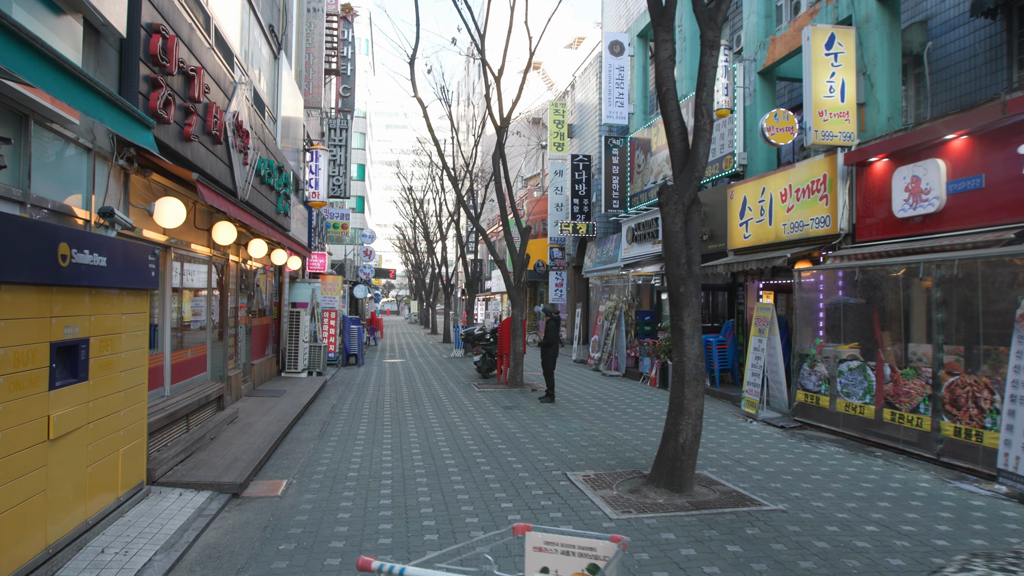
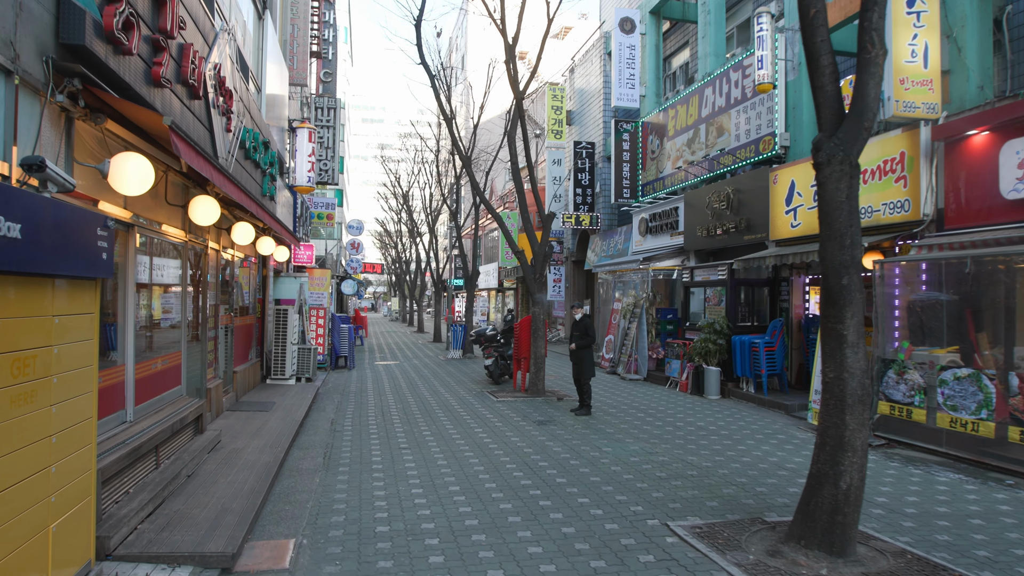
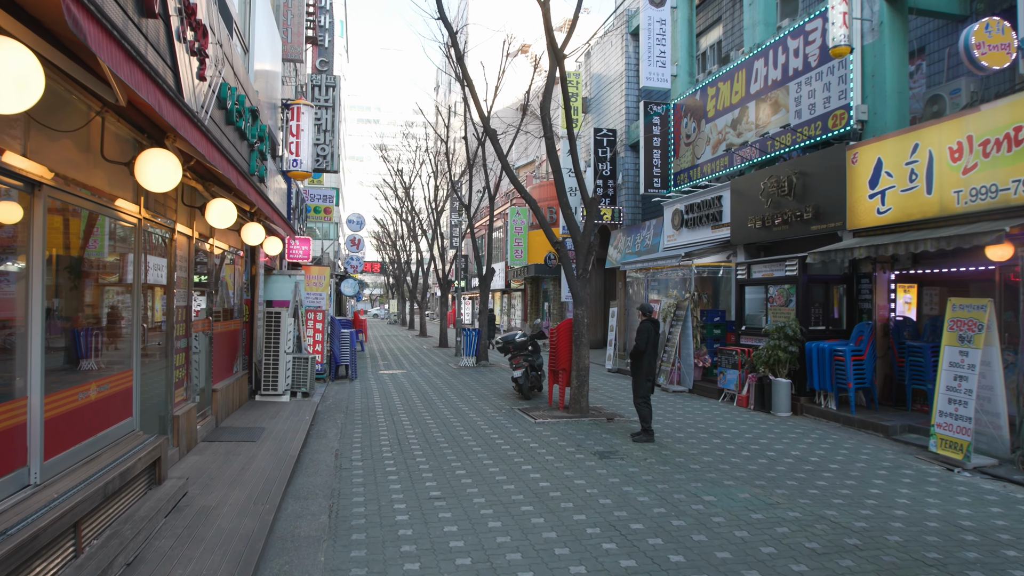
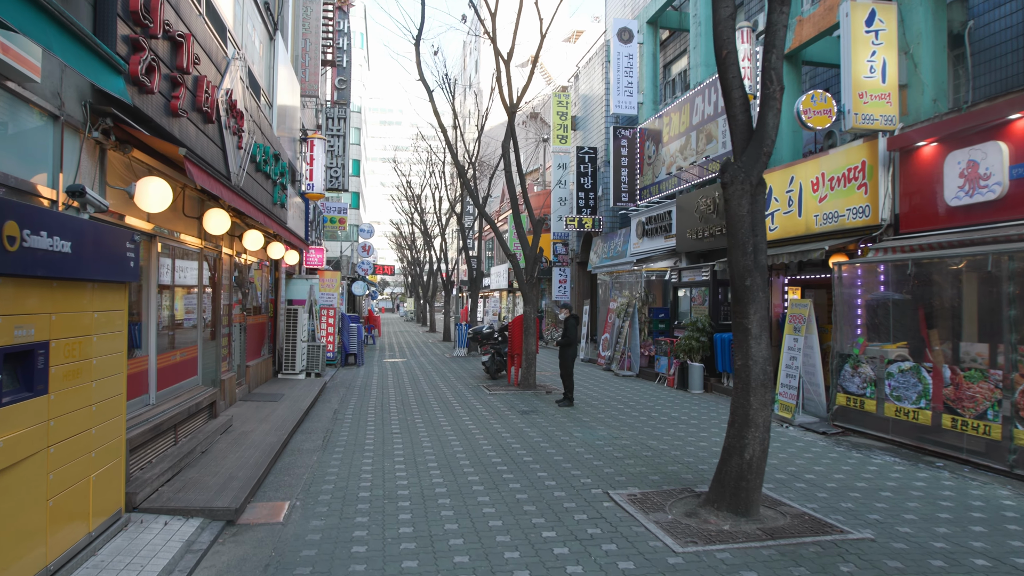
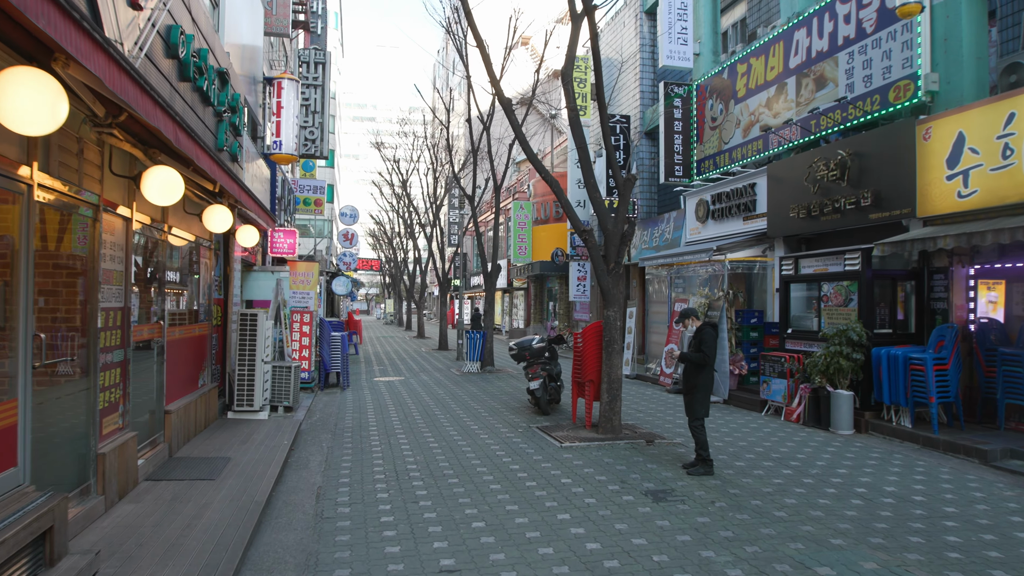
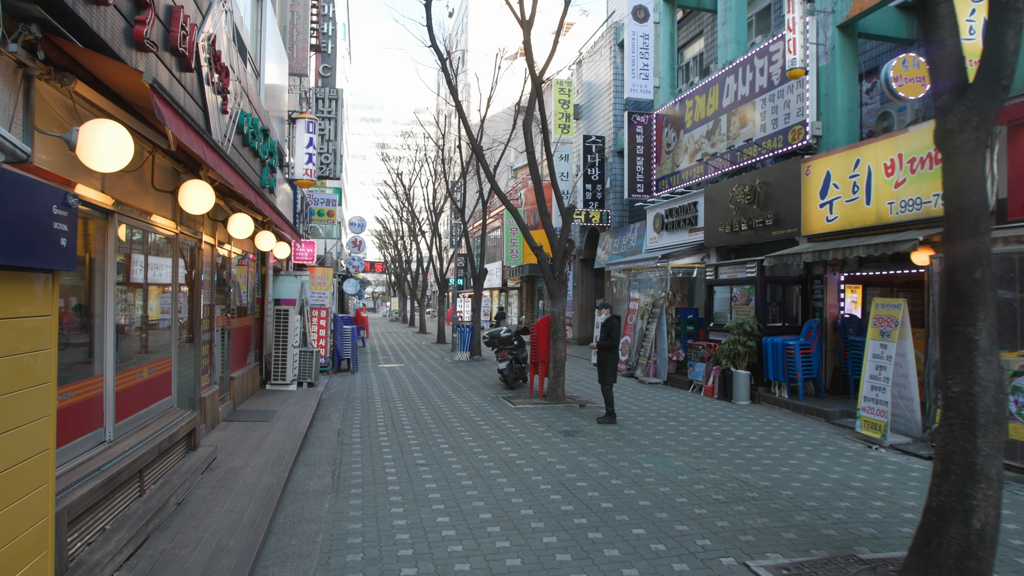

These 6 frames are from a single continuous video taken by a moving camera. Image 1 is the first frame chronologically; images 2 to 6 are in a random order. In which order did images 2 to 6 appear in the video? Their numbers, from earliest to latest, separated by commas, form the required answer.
4, 2, 6, 3, 5
